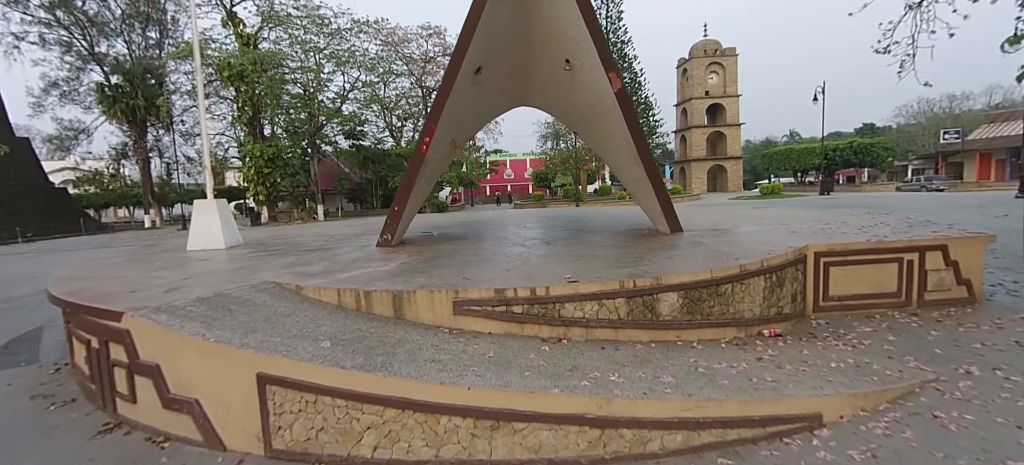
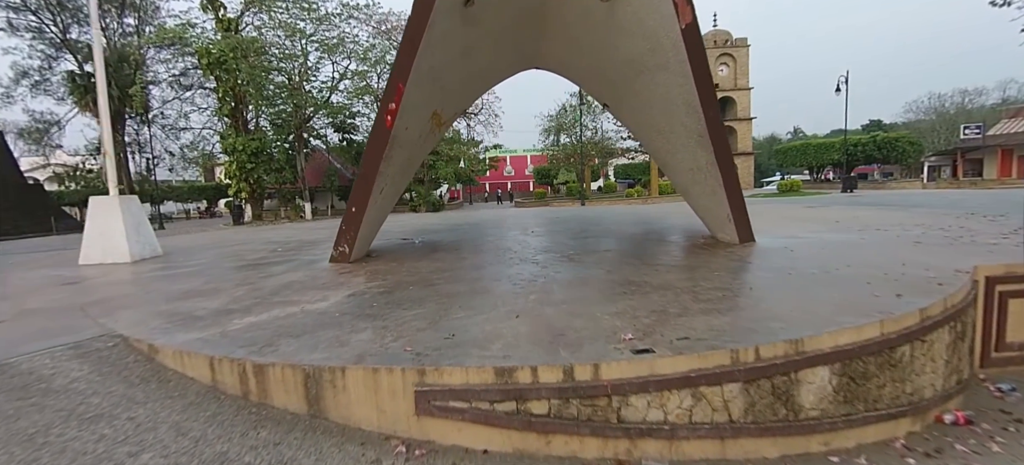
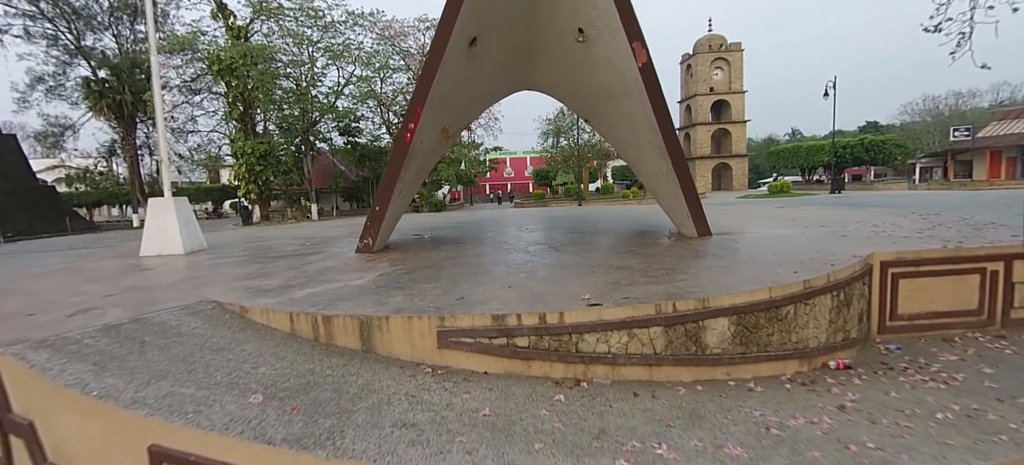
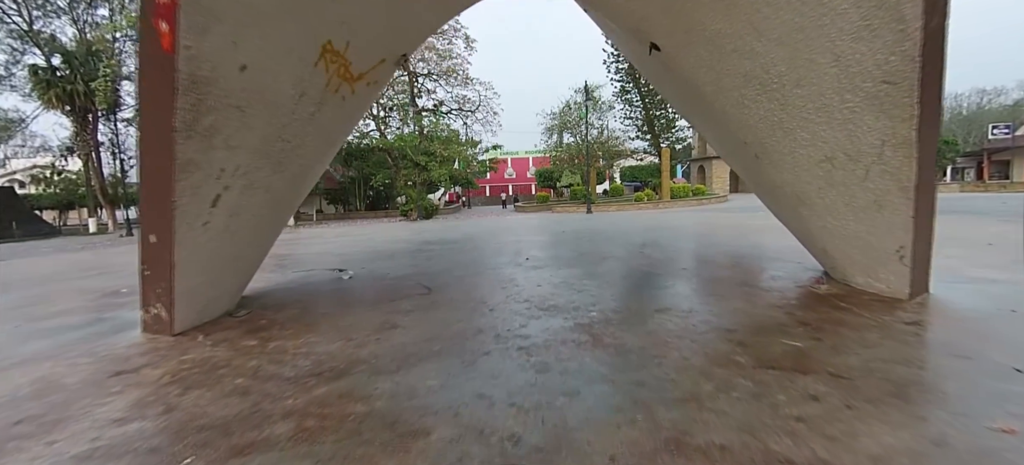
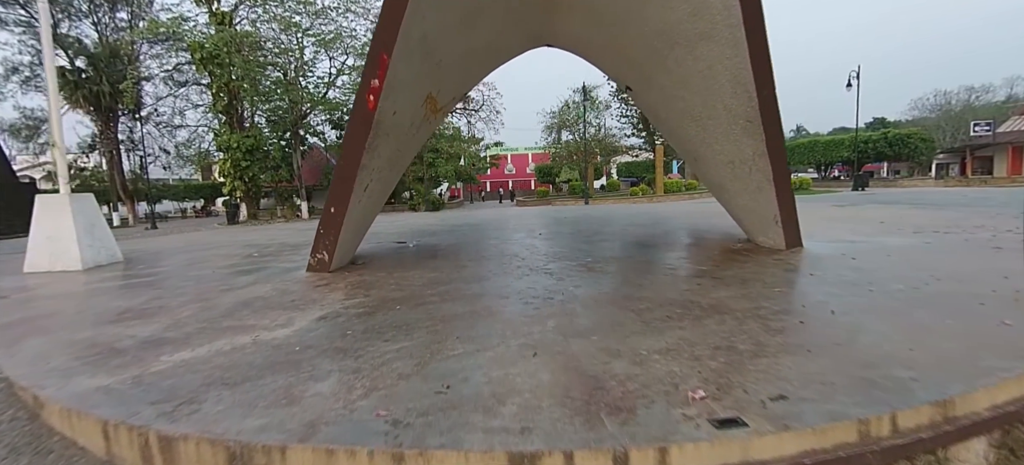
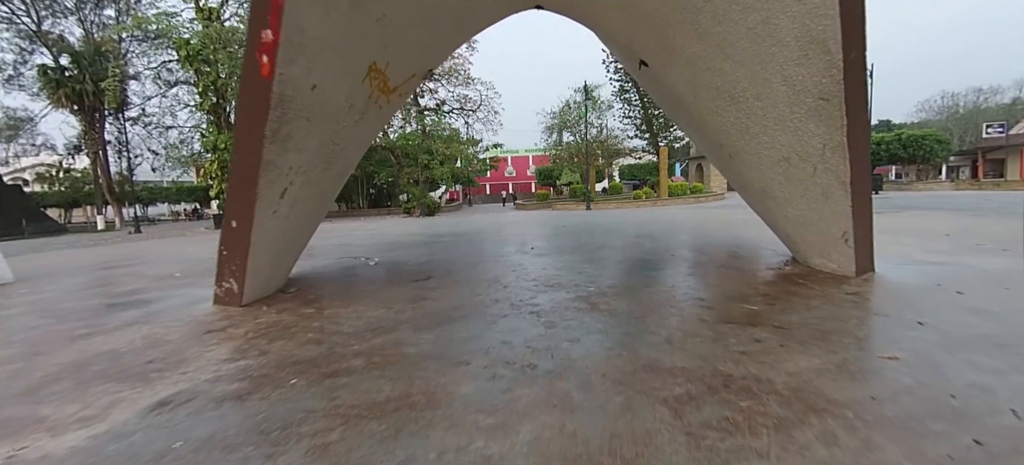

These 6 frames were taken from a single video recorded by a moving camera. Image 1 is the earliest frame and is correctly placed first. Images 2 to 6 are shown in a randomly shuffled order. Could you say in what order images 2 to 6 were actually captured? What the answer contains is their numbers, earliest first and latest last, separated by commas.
3, 2, 5, 6, 4
